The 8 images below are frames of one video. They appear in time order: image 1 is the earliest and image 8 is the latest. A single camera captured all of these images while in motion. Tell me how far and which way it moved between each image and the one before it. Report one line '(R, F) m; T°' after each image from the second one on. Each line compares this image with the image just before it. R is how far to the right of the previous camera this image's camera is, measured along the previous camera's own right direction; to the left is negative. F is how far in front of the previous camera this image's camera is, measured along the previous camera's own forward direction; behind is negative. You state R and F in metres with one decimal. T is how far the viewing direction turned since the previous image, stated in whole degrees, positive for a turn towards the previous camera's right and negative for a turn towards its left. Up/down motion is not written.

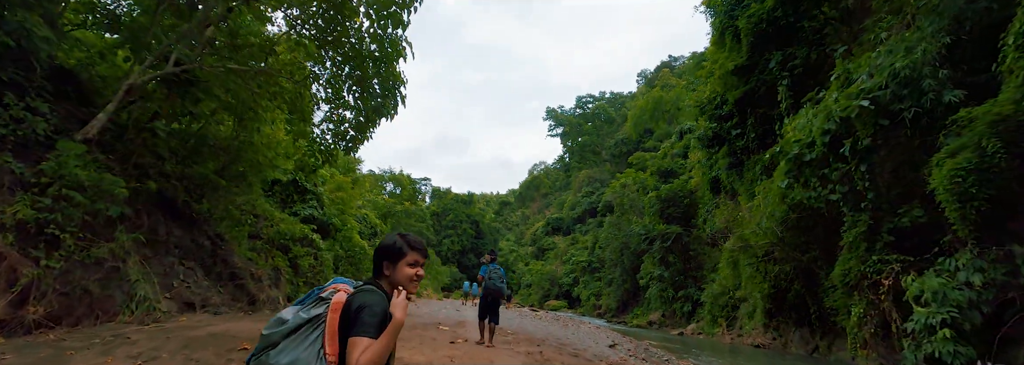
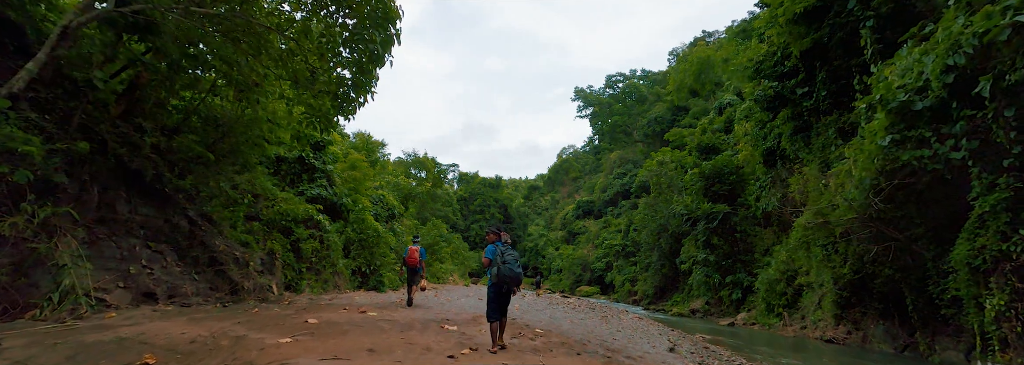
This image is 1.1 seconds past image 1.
(0.0, +1.6) m; -3°
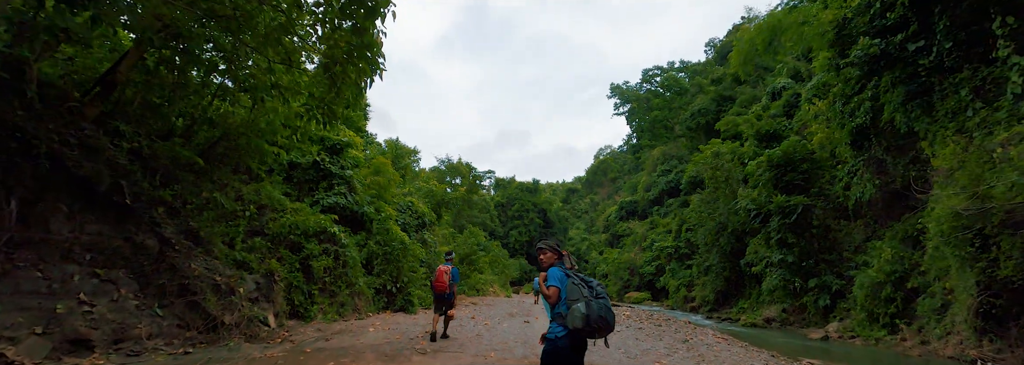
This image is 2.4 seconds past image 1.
(-0.2, +1.8) m; -4°
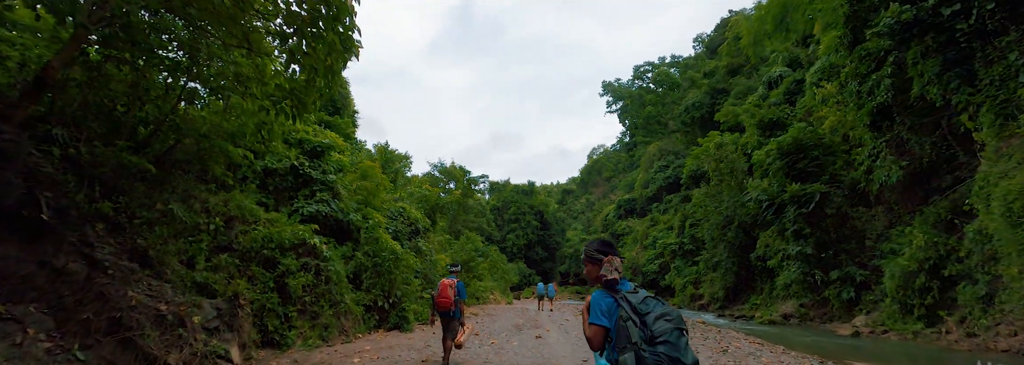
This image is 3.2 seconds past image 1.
(-0.1, +1.0) m; +1°
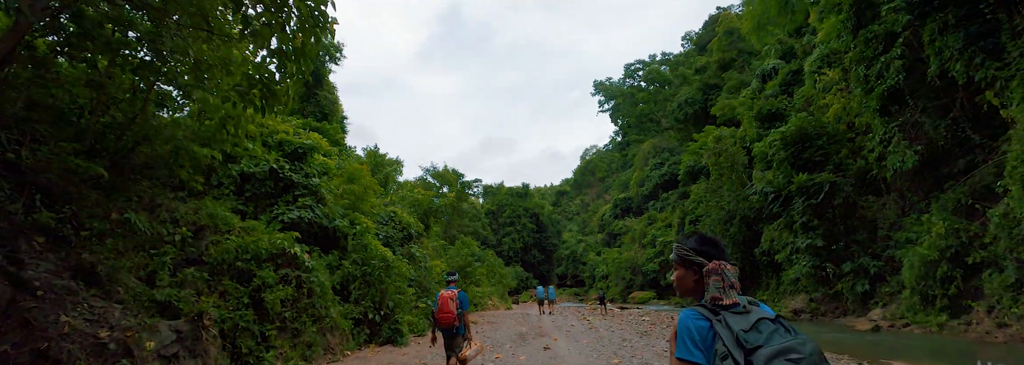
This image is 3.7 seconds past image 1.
(-0.1, +0.7) m; +1°
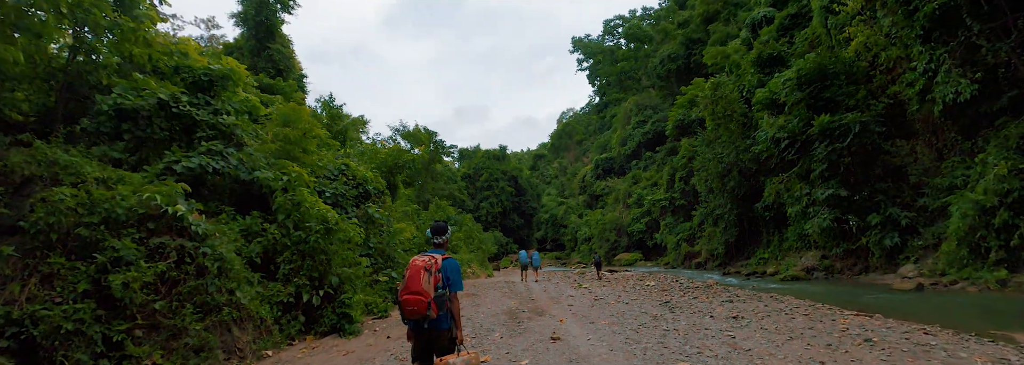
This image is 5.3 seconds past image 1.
(-0.1, +2.2) m; +3°
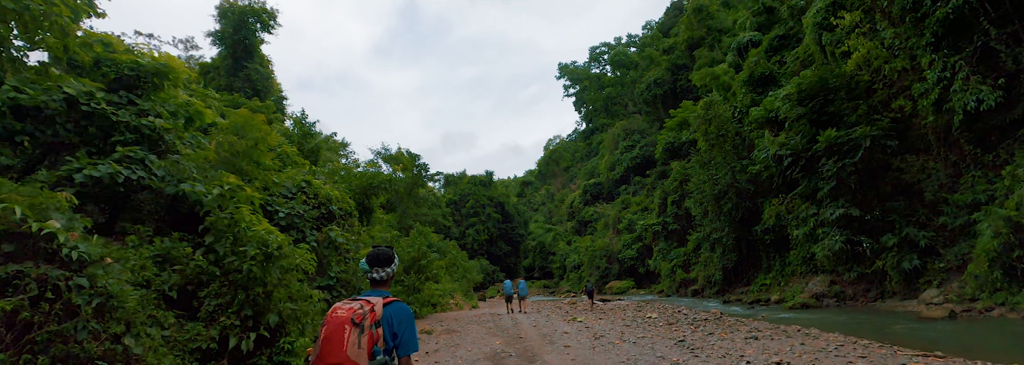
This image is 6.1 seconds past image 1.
(0.0, +1.1) m; +2°
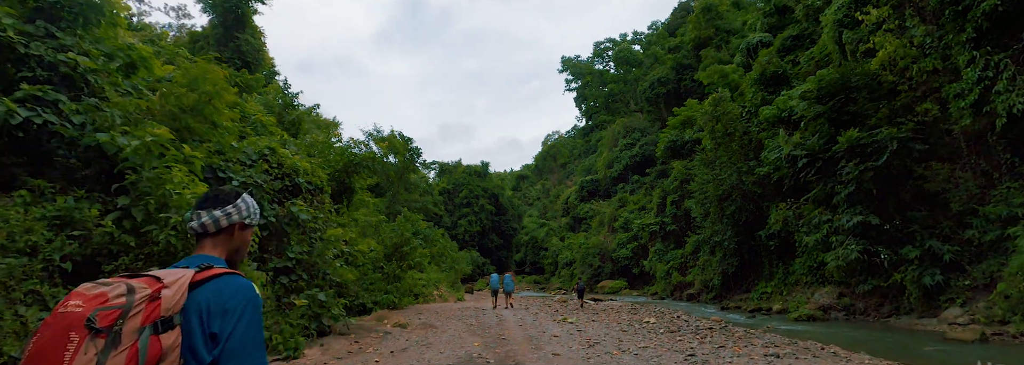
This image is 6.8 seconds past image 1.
(+0.1, +1.0) m; 0°
